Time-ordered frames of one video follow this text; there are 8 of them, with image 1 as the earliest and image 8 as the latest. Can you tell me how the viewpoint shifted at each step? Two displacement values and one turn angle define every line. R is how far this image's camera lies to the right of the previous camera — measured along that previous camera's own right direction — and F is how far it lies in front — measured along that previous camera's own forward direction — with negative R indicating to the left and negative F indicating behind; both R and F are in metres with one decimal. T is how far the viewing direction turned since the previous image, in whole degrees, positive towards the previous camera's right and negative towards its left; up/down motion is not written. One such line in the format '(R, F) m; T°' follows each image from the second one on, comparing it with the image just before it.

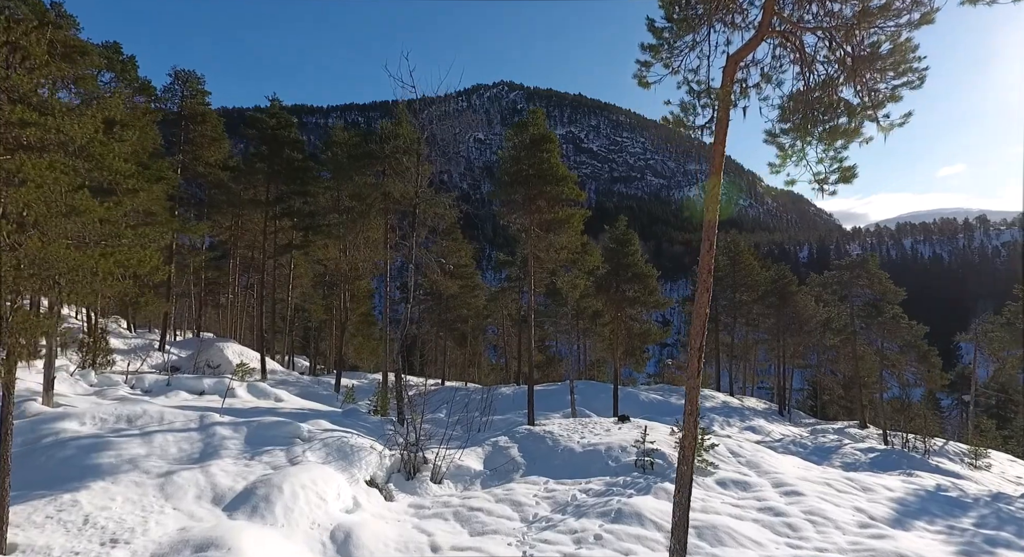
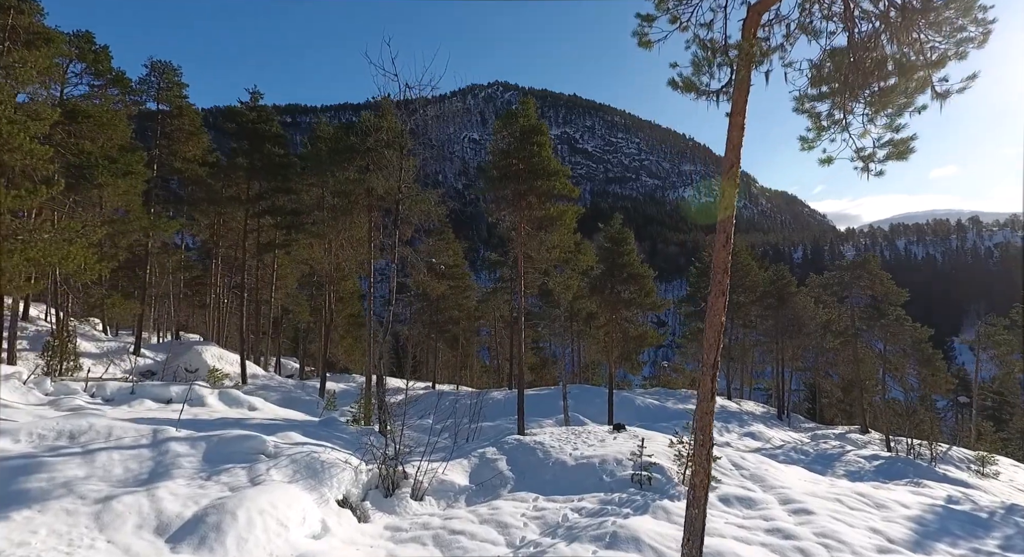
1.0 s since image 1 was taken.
(+0.1, +0.7) m; 0°
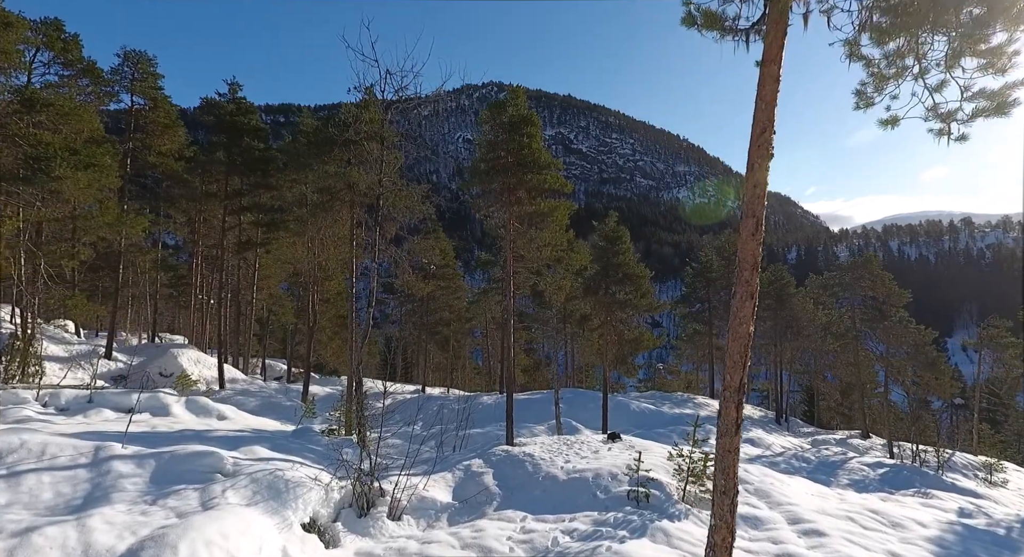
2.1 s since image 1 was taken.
(+0.1, +0.8) m; +1°
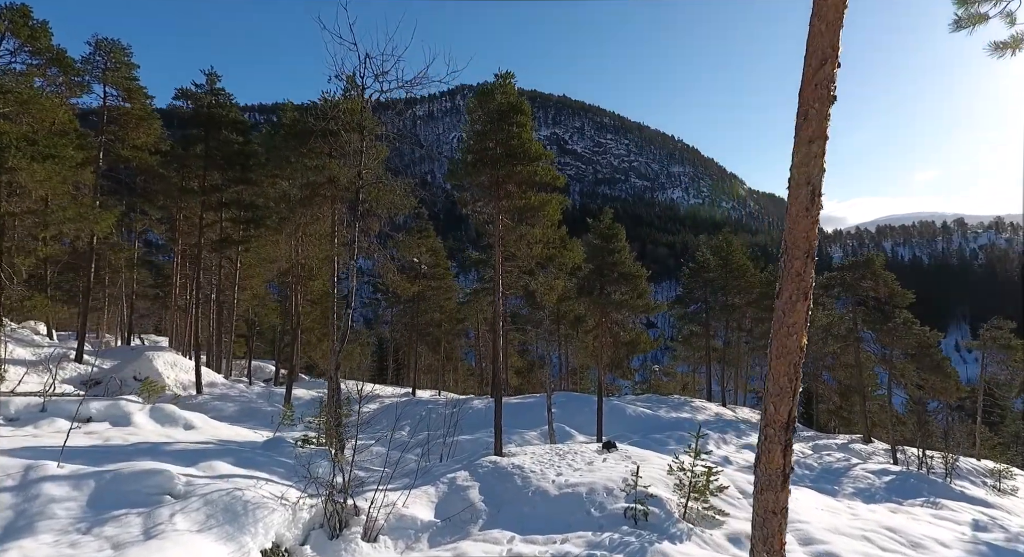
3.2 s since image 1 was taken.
(+0.1, +0.7) m; 0°
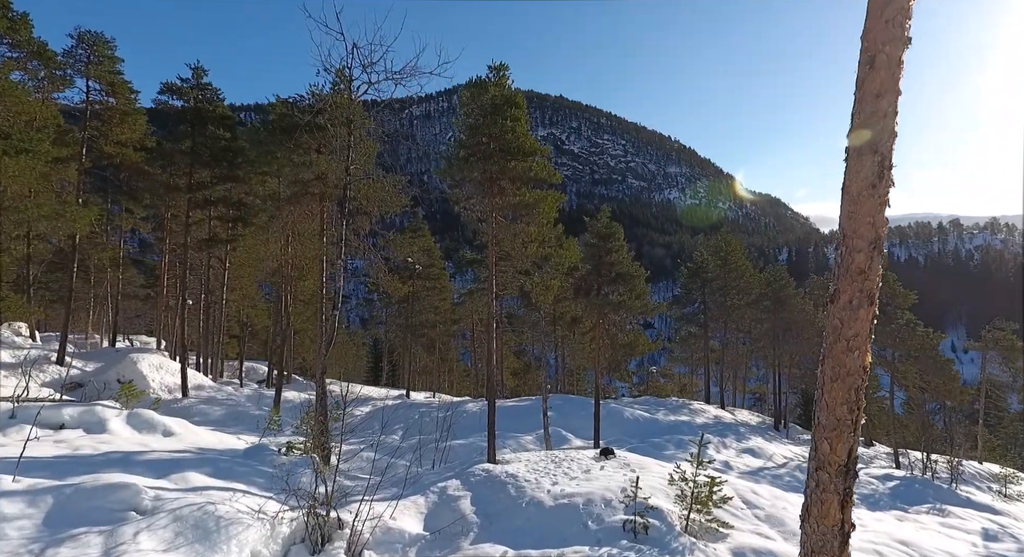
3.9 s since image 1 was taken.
(0.0, +0.4) m; 0°
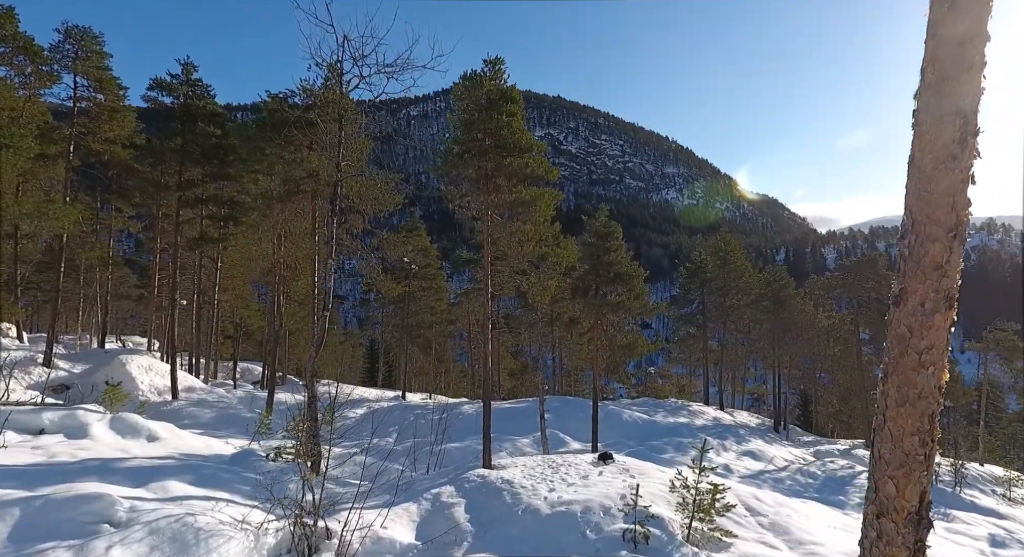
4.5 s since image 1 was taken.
(0.0, +0.3) m; 0°
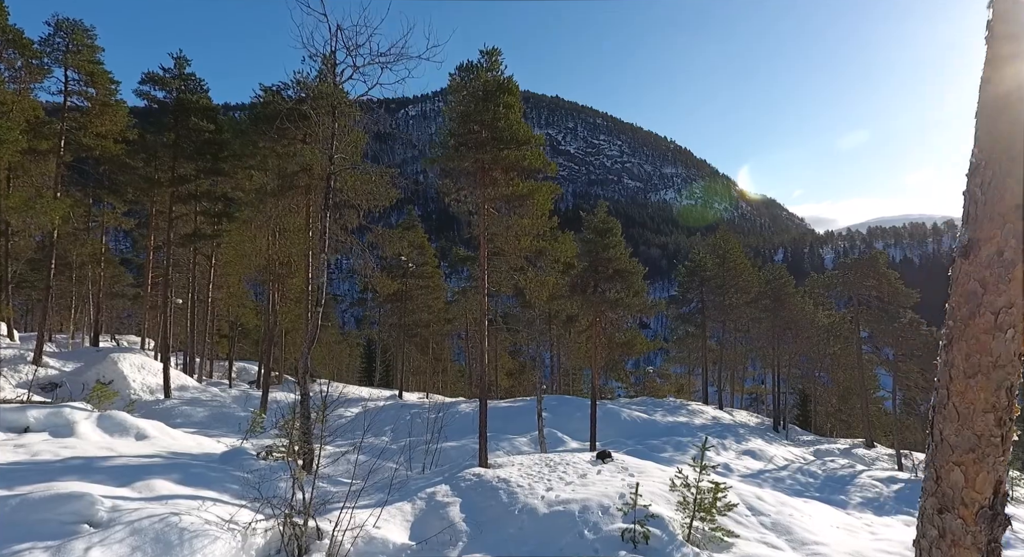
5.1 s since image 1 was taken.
(0.0, +0.2) m; 0°
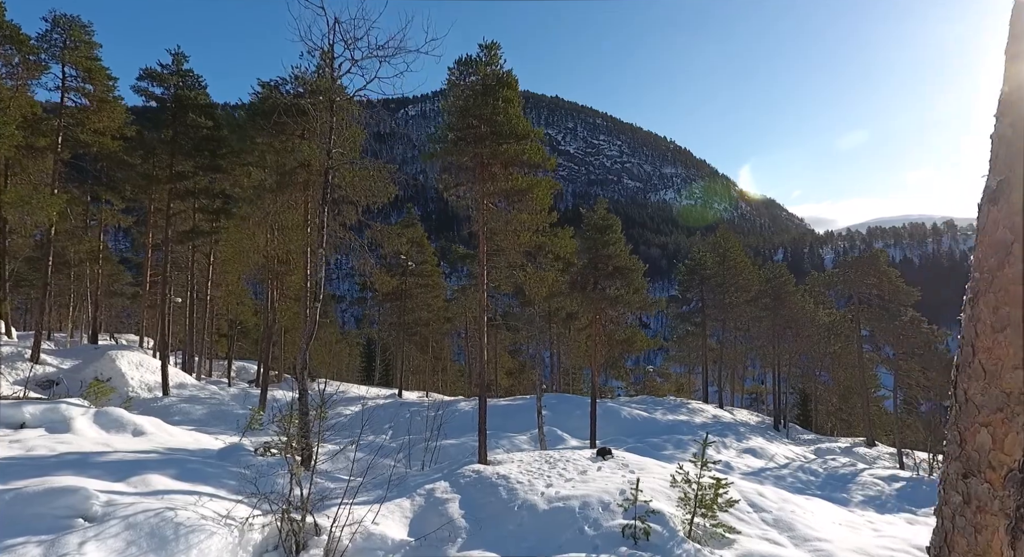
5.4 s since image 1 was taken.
(0.0, +0.1) m; 0°
